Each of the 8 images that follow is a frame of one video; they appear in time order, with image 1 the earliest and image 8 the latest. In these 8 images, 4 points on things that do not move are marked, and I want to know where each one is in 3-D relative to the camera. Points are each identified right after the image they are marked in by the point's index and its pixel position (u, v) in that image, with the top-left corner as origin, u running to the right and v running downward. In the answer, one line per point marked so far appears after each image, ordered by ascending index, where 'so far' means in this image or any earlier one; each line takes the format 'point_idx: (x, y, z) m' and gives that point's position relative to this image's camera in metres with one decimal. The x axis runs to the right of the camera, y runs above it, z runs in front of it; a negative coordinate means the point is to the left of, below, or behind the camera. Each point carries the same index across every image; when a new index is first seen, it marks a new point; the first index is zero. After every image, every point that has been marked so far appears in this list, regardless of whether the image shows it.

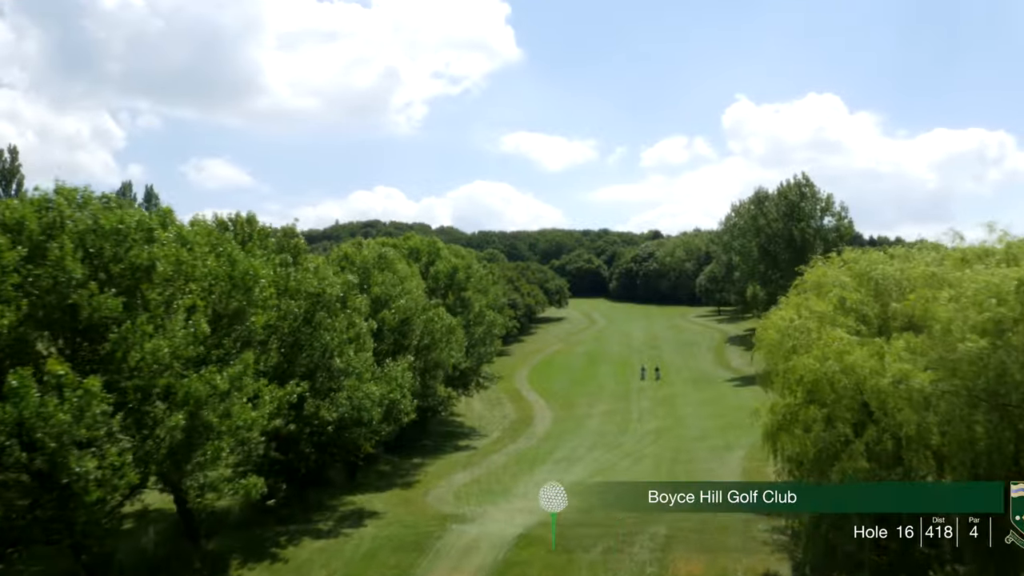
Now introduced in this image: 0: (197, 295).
0: (-7.7, -0.2, +16.5) m
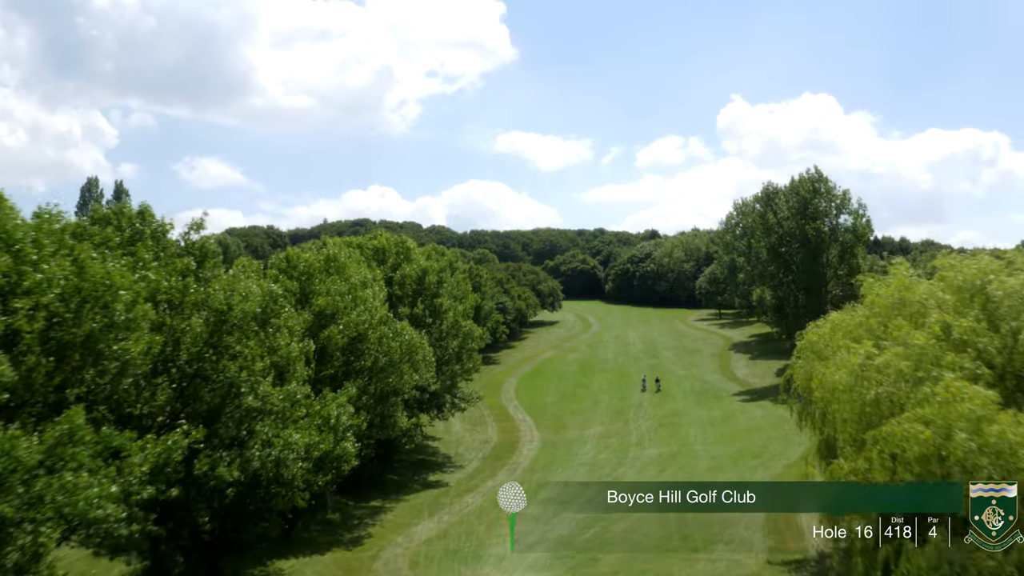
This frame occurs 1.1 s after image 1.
0: (-8.4, -0.5, +11.6) m
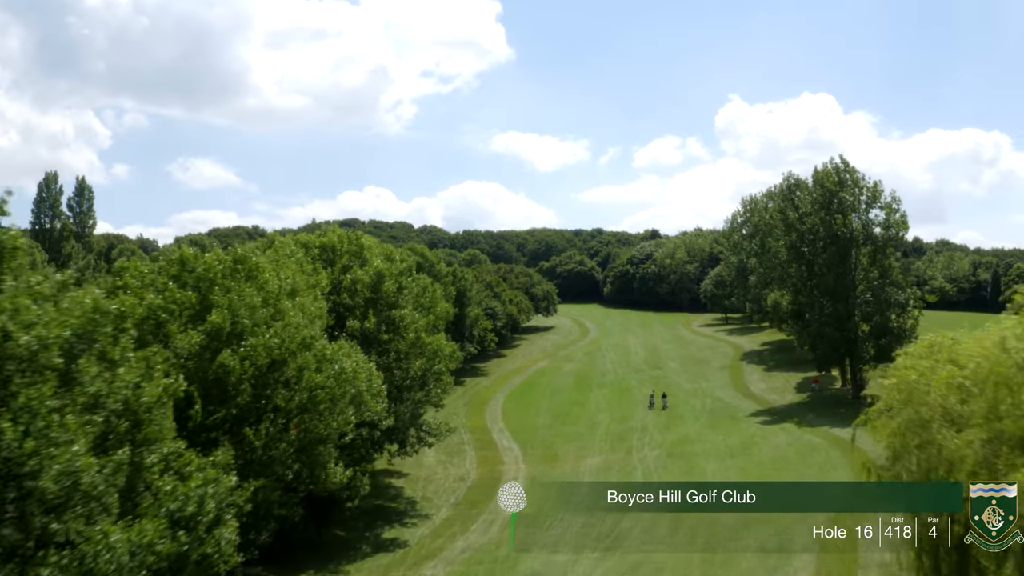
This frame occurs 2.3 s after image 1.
0: (-9.1, -0.7, +5.6) m
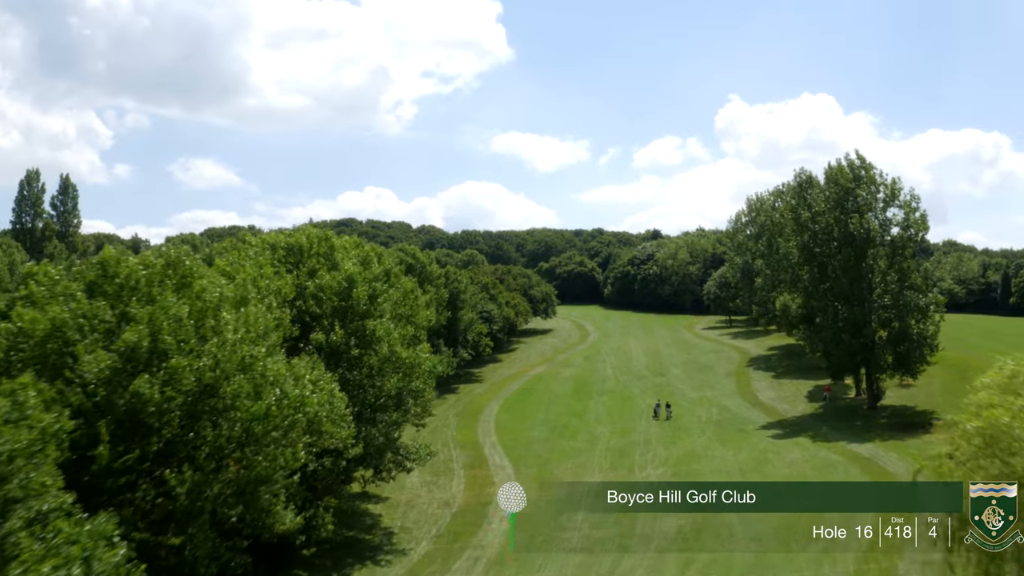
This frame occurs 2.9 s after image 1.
0: (-9.6, -0.9, +2.8) m
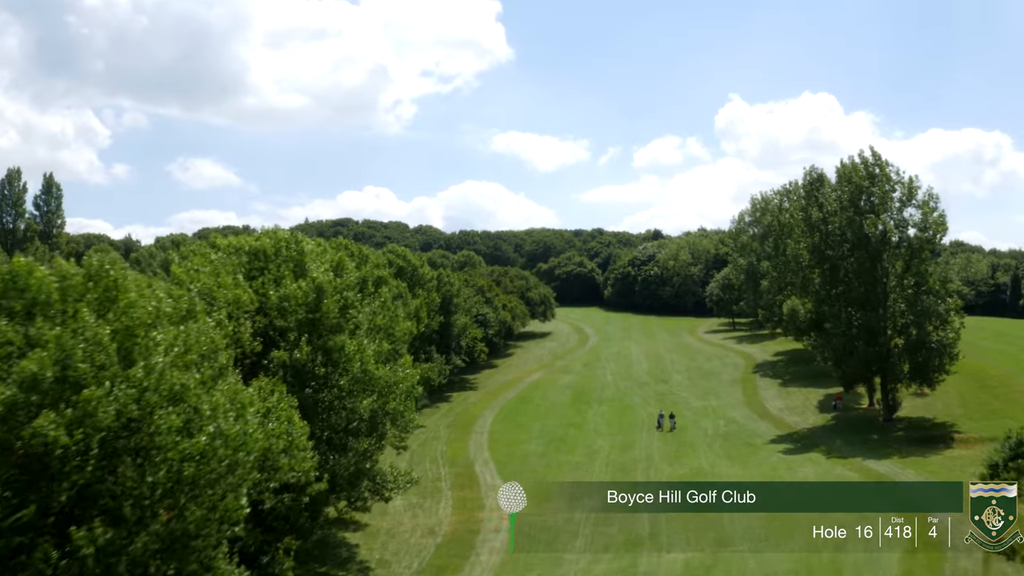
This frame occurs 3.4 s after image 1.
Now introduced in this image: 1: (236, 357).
0: (-9.9, -1.2, +0.5) m
1: (-7.0, -1.8, +17.5) m
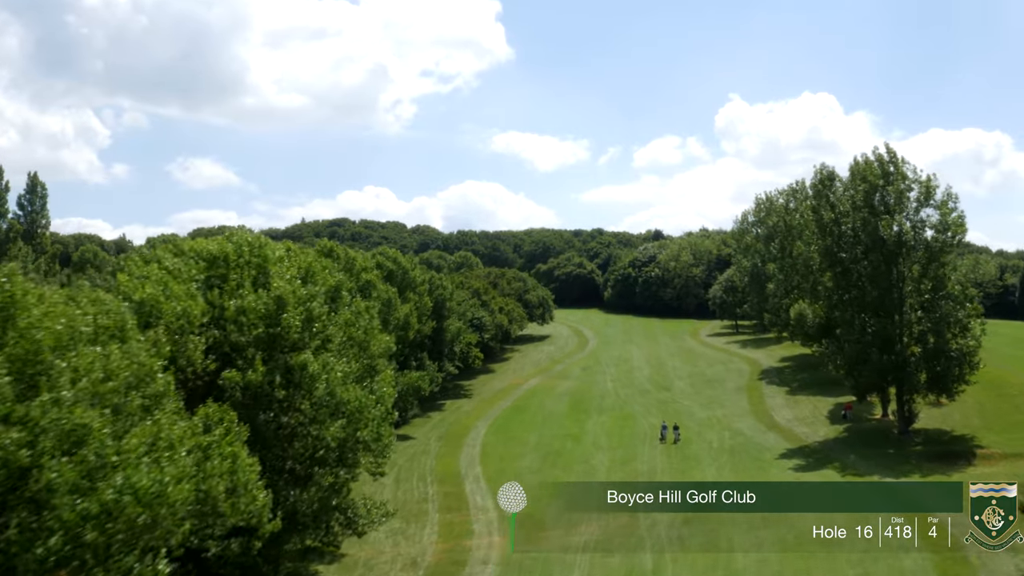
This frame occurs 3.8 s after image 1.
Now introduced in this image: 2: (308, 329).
0: (-10.2, -1.5, -1.7) m
1: (-7.3, -2.0, +15.4) m
2: (-5.1, -1.0, +17.1) m
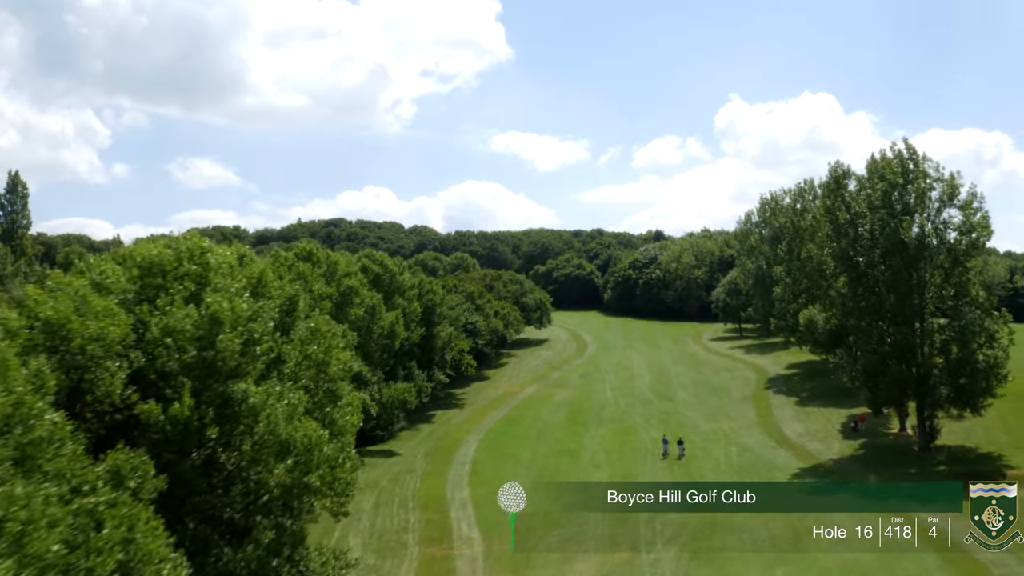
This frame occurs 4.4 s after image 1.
0: (-10.6, -1.8, -4.2) m
1: (-7.8, -2.4, +12.8) m
2: (-5.5, -1.3, +14.5) m
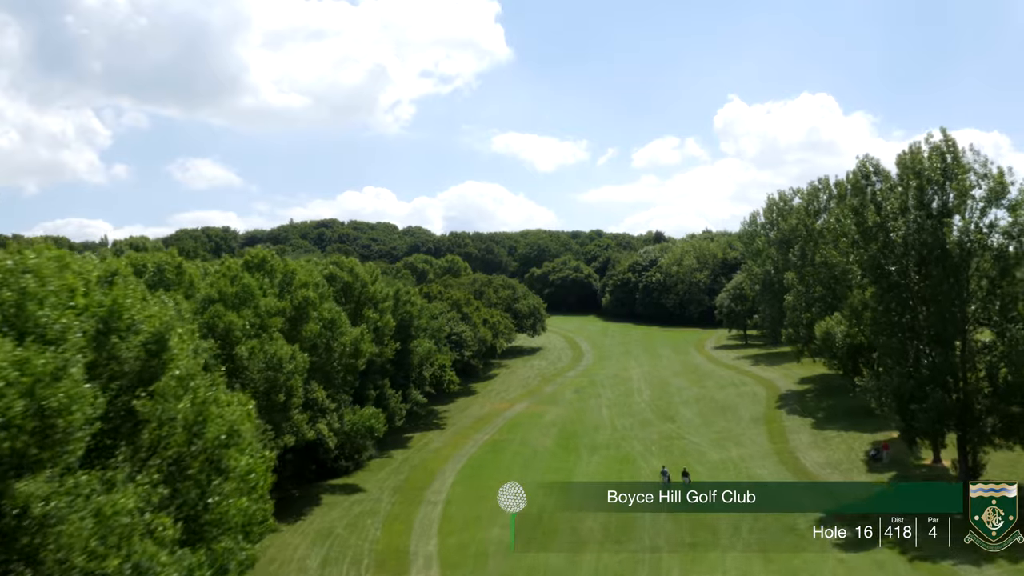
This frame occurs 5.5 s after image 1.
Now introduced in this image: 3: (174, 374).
0: (-11.6, -2.4, -8.8) m
1: (-8.7, -3.0, +8.2) m
2: (-6.5, -1.9, +10.0) m
3: (-6.4, -1.5, +13.4) m
